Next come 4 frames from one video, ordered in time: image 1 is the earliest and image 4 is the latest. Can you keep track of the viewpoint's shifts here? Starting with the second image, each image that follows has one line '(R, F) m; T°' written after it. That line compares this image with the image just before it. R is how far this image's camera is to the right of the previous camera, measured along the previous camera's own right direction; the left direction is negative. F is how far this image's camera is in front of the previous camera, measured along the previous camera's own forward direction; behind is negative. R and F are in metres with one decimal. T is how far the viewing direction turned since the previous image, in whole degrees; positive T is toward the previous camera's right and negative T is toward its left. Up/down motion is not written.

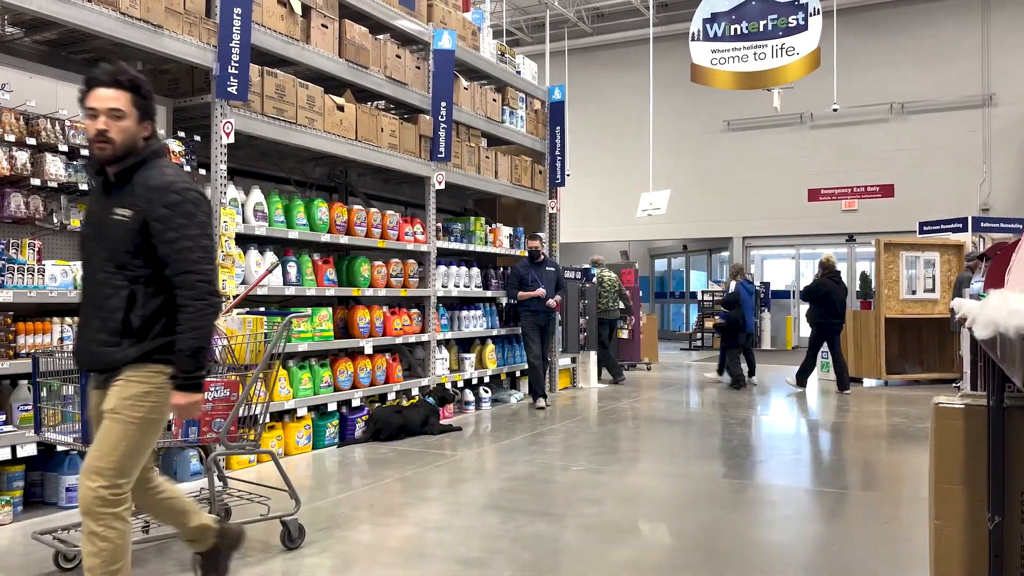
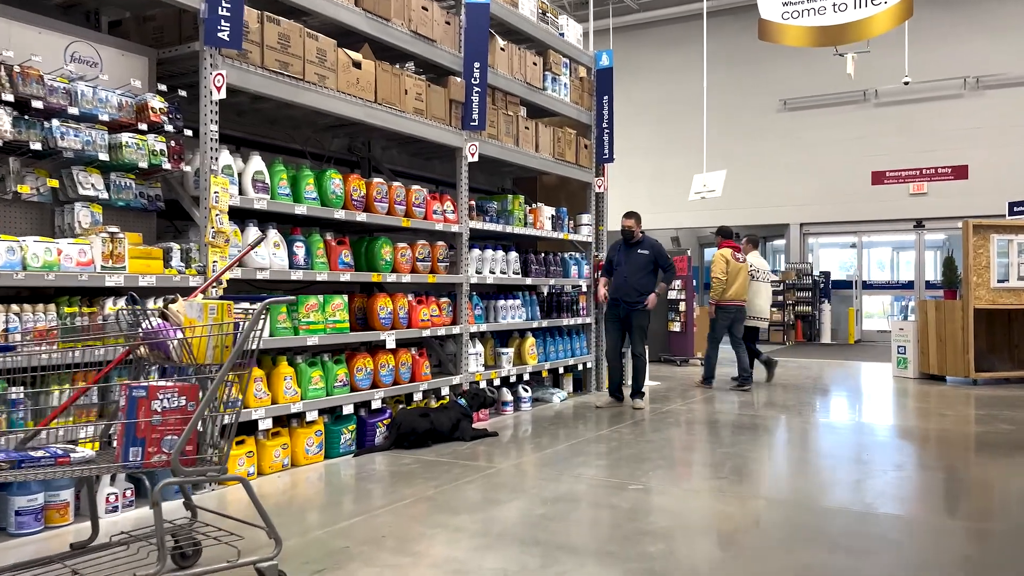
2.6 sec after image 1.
(0.0, +0.7) m; -3°
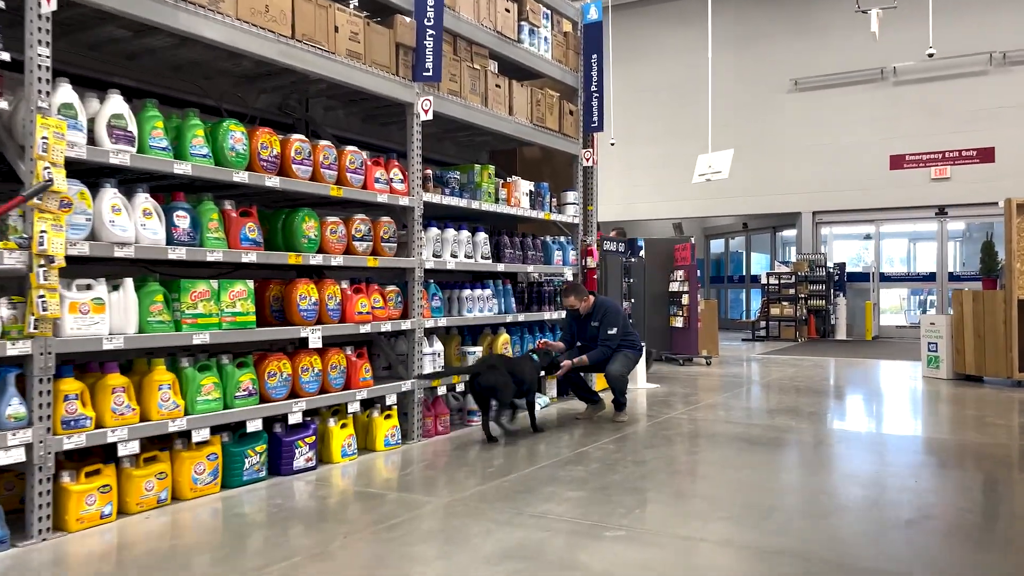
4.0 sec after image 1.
(+0.2, +1.0) m; 0°
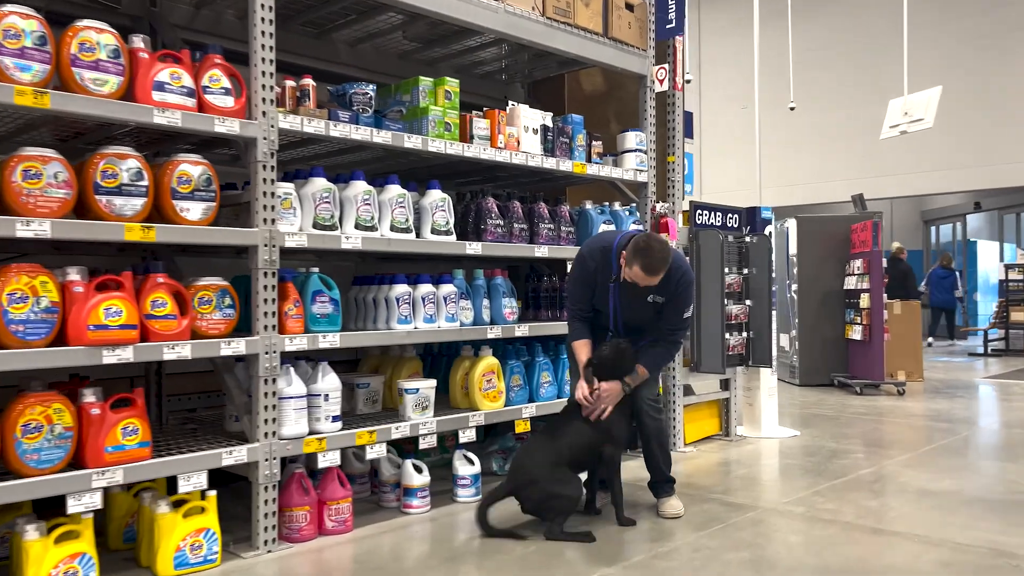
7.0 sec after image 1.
(+0.9, +2.2) m; -14°
